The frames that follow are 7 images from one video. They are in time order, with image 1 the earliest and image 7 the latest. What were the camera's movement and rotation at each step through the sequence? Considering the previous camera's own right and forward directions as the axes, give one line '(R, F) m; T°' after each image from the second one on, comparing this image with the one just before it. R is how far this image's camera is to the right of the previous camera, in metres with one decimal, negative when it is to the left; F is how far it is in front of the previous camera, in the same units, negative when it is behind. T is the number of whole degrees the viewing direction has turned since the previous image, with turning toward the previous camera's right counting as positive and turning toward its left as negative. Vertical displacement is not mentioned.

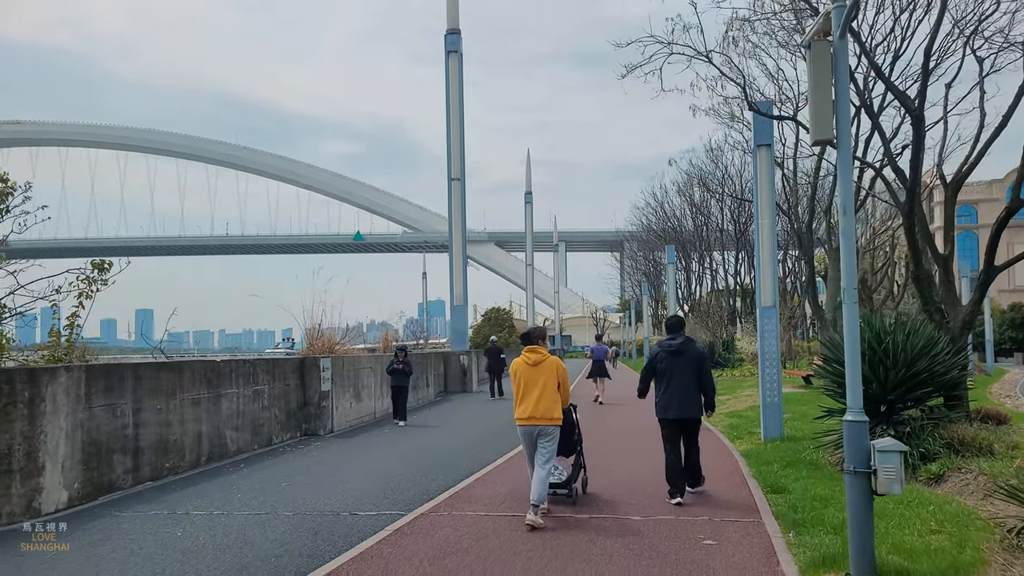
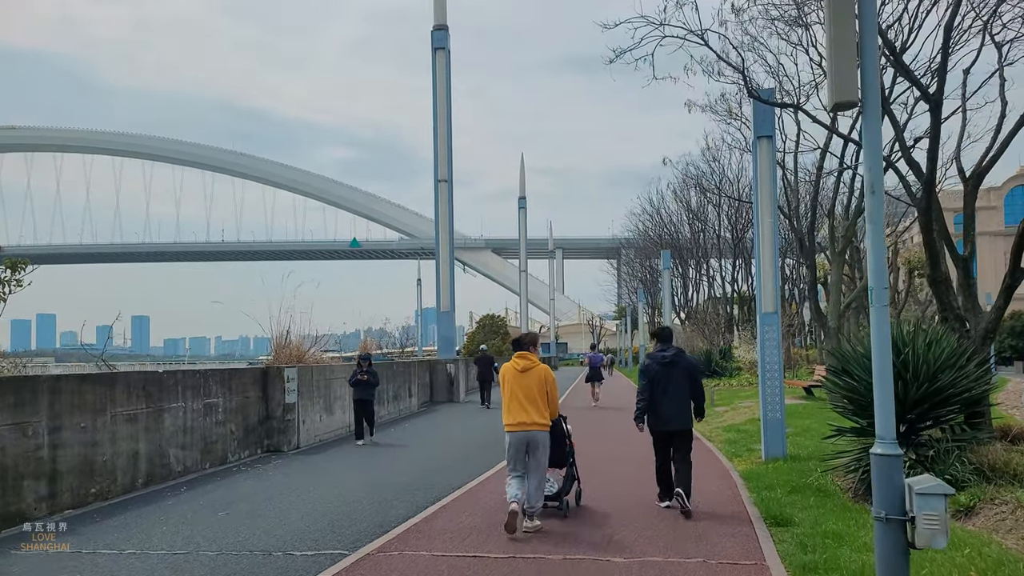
(+0.3, +1.1) m; 0°
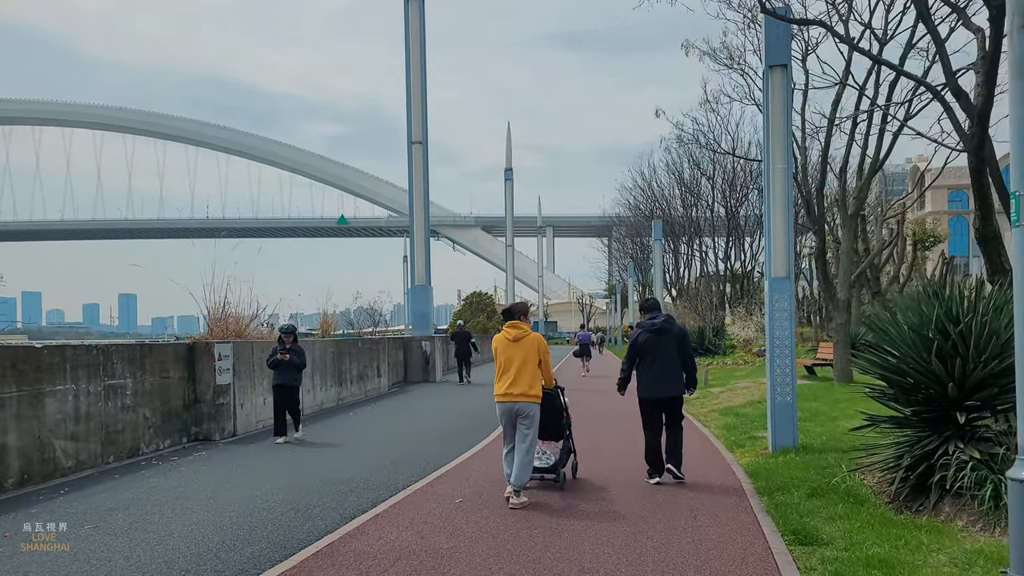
(+0.4, +1.9) m; +1°
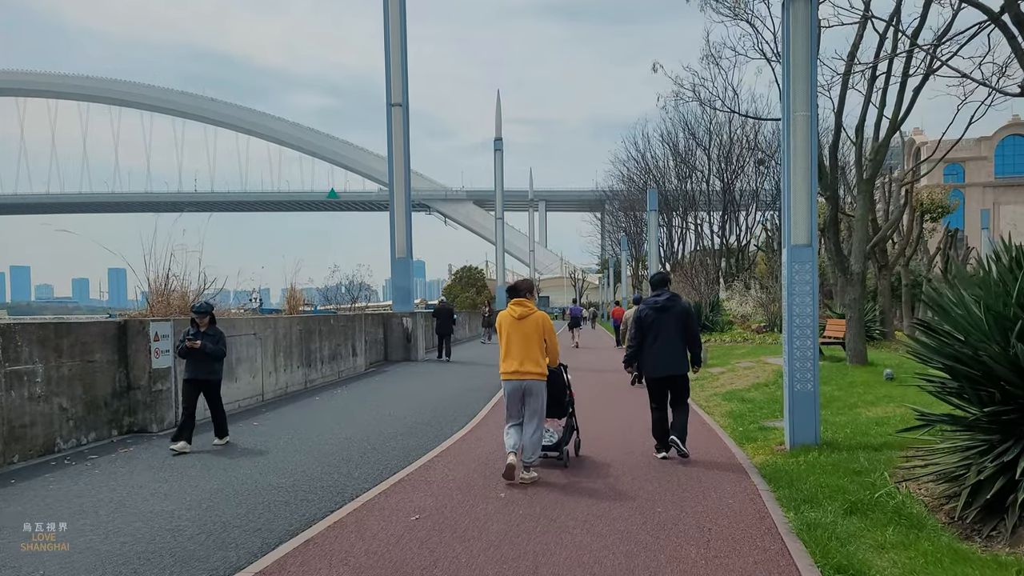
(+0.2, +1.5) m; +1°
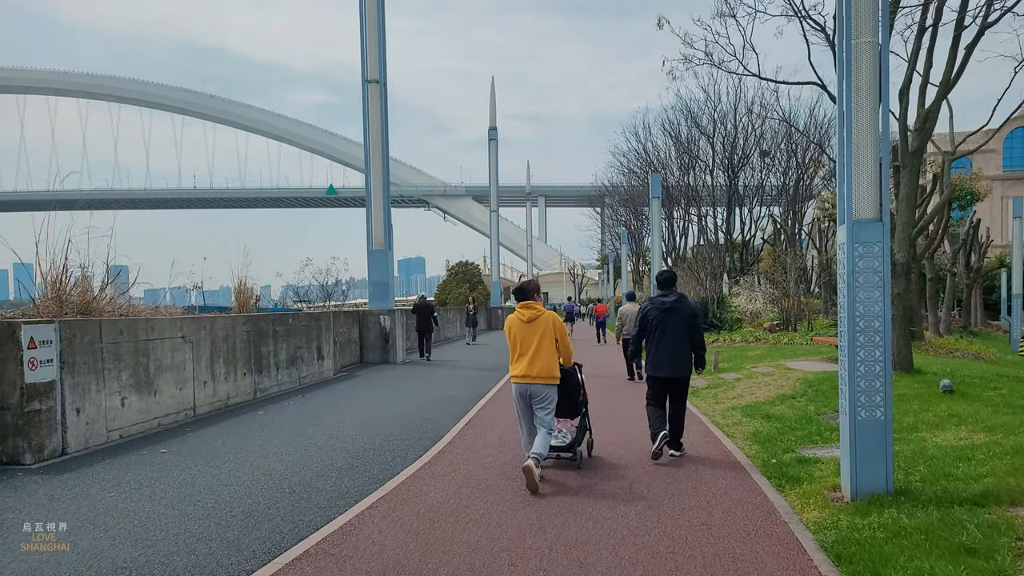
(+0.3, +2.2) m; 0°
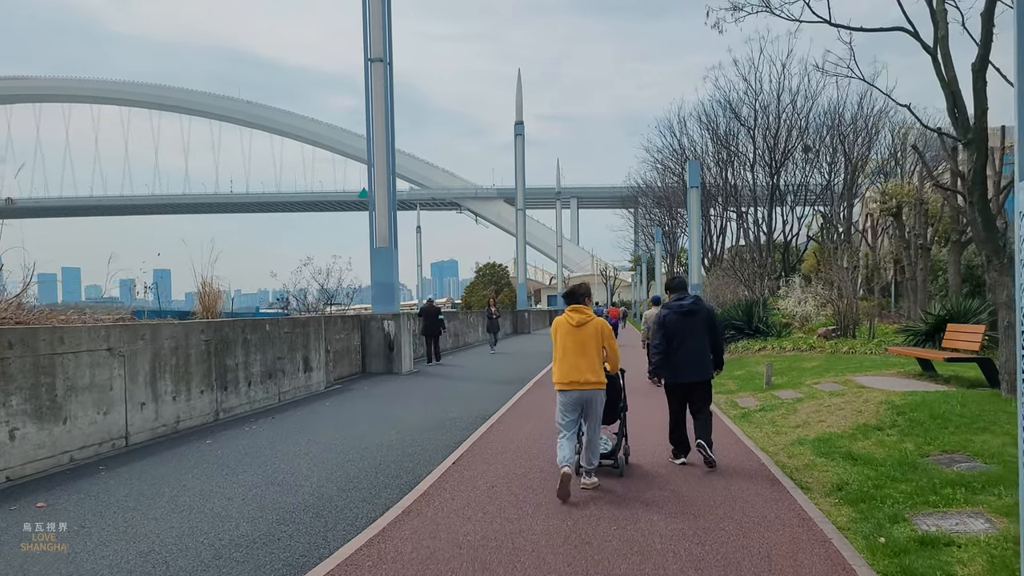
(+0.4, +2.4) m; -3°
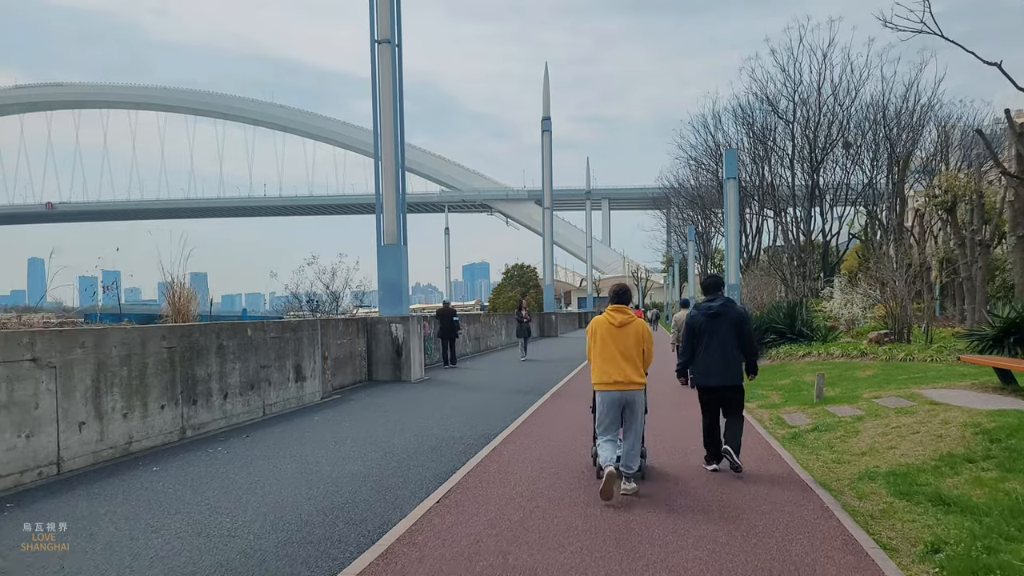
(+0.3, +1.6) m; -2°
